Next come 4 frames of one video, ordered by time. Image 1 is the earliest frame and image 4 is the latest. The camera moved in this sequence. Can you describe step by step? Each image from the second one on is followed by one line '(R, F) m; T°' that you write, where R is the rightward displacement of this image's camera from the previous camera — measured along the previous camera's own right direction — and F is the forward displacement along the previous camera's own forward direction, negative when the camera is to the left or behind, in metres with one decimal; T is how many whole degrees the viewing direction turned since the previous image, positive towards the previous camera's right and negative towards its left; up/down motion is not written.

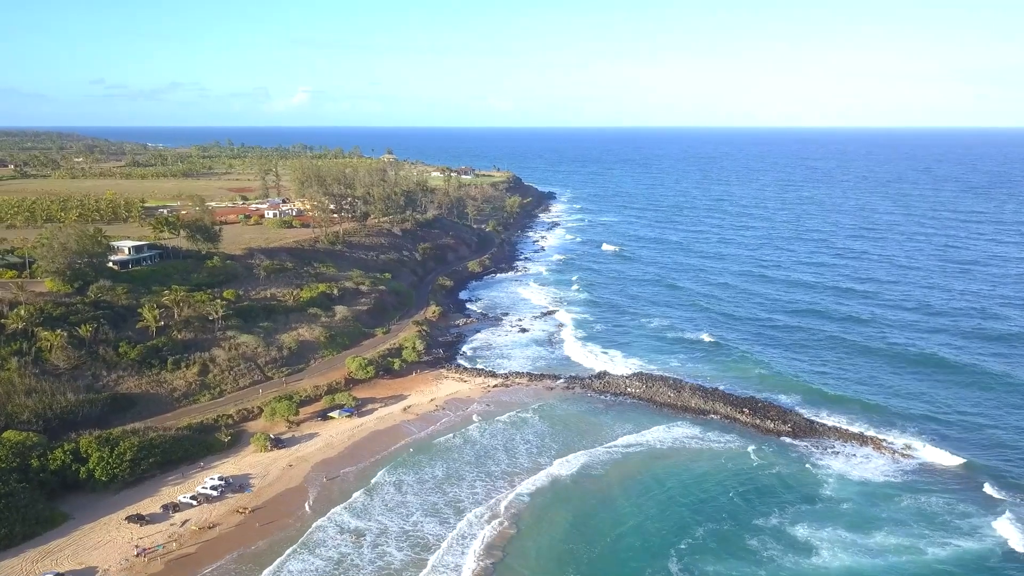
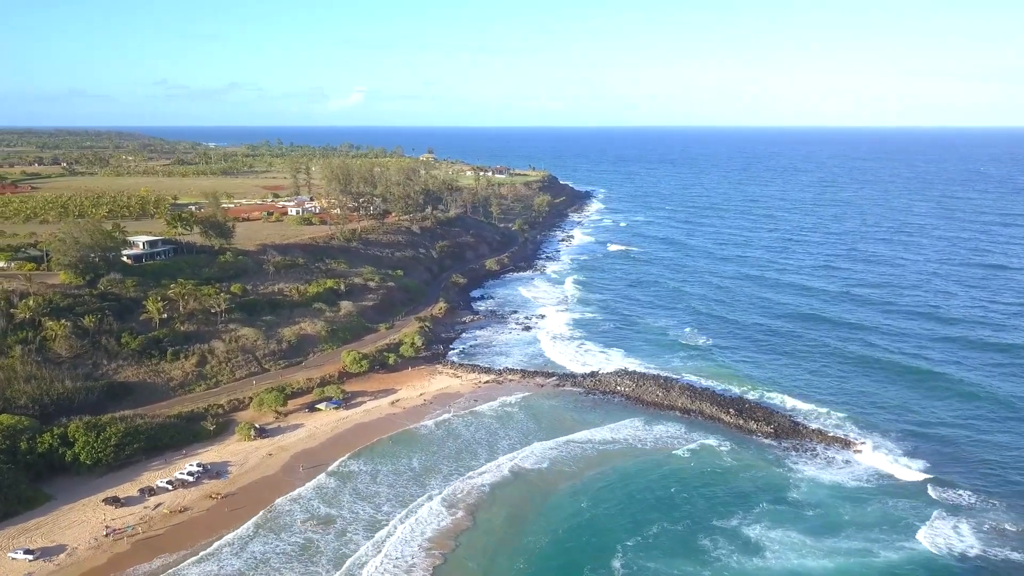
(+2.9, -0.2) m; -3°
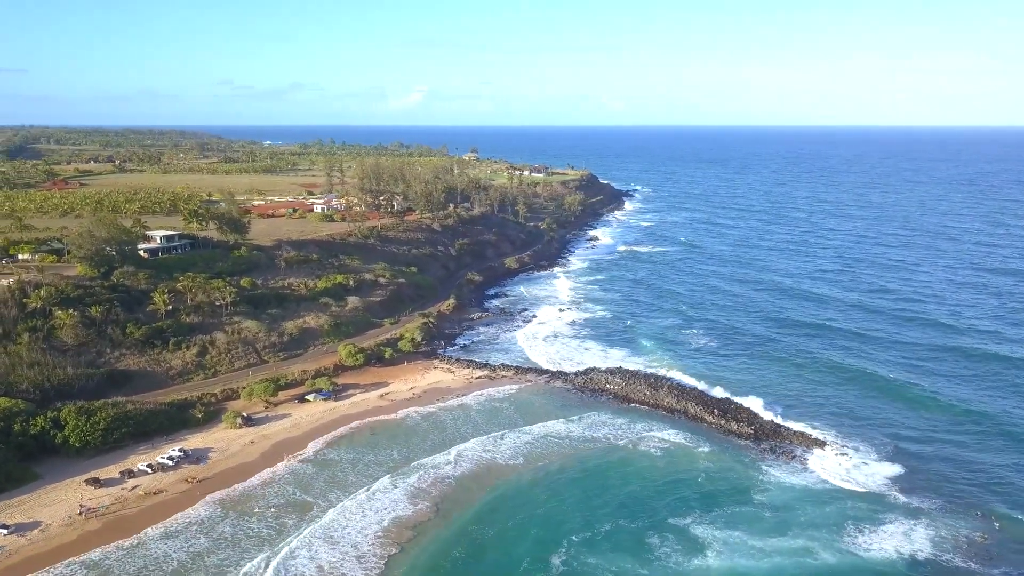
(+3.1, -0.2) m; -3°
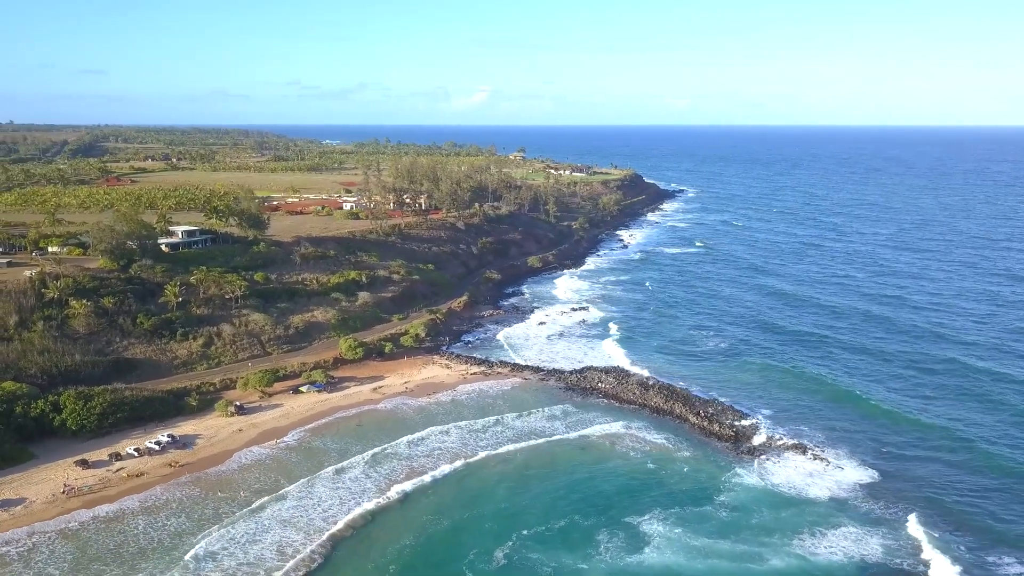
(+3.1, -0.2) m; -3°
